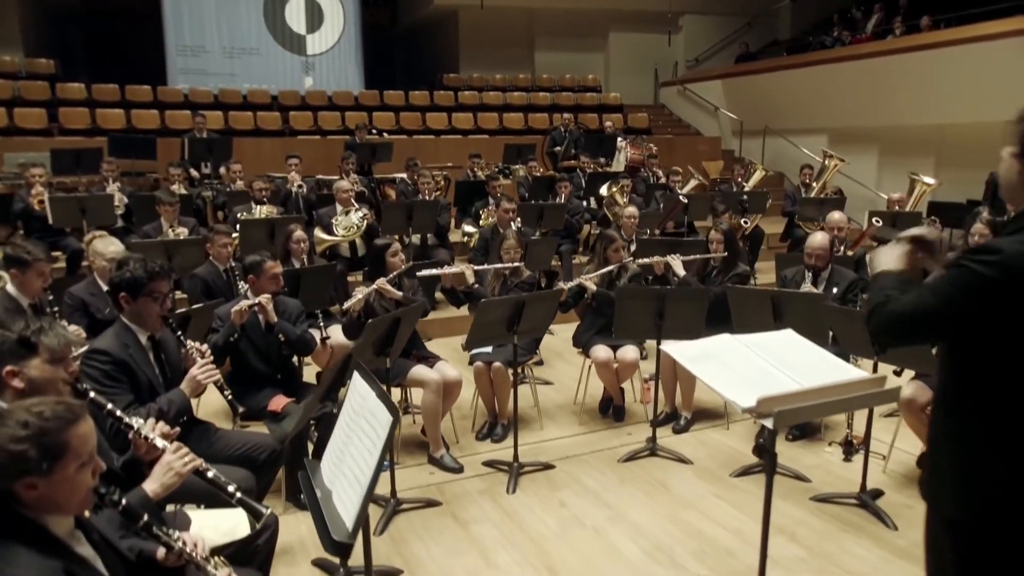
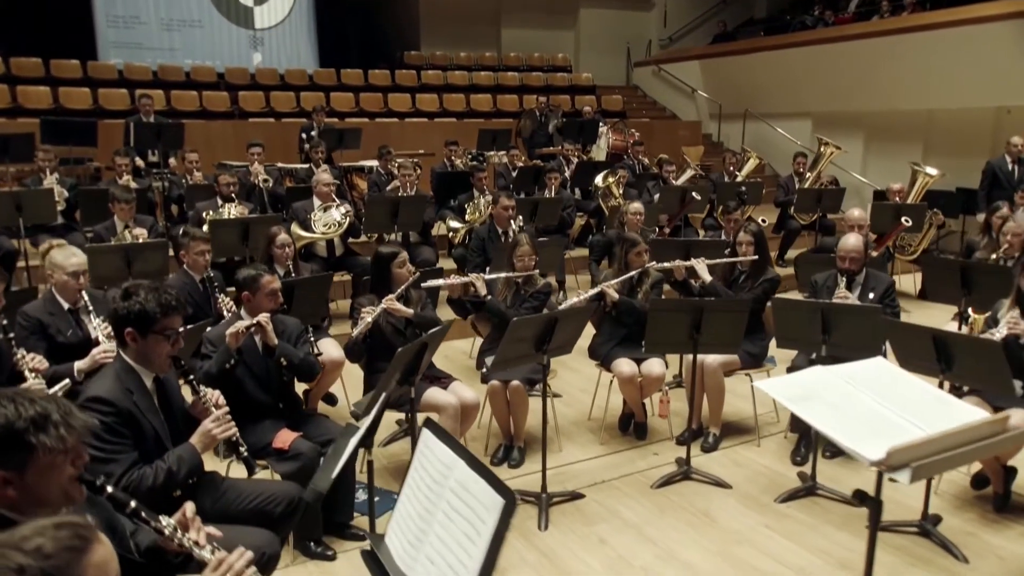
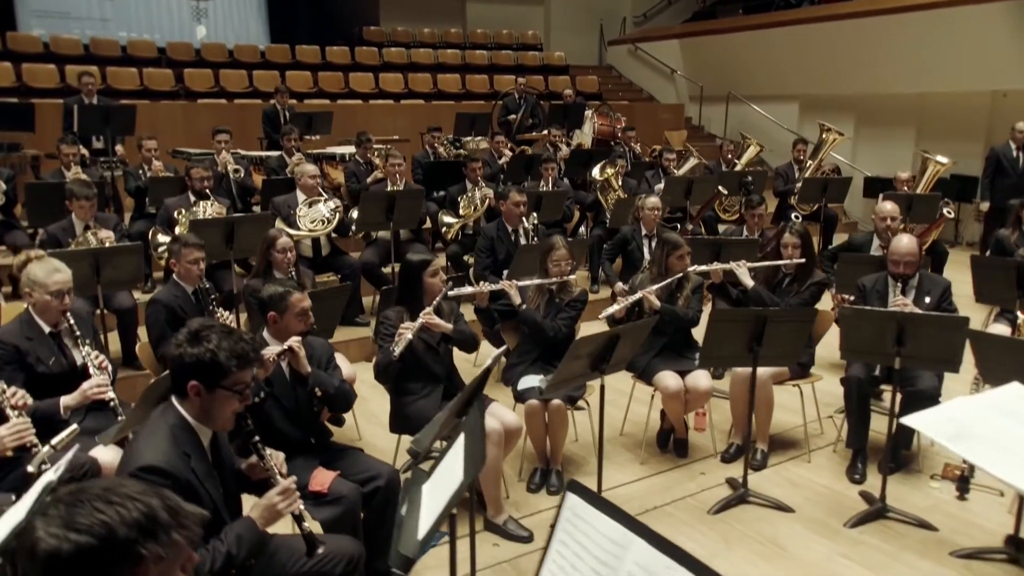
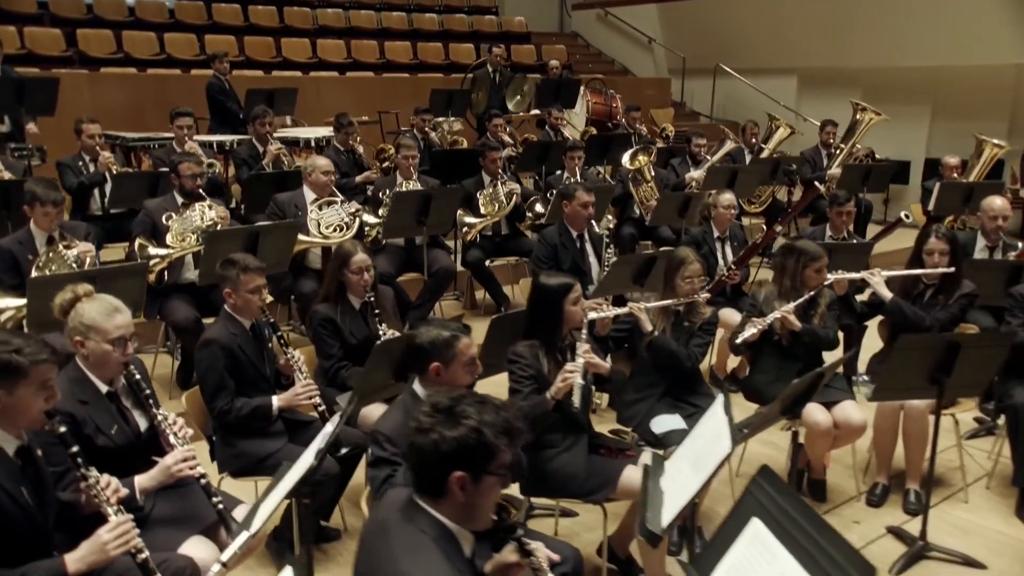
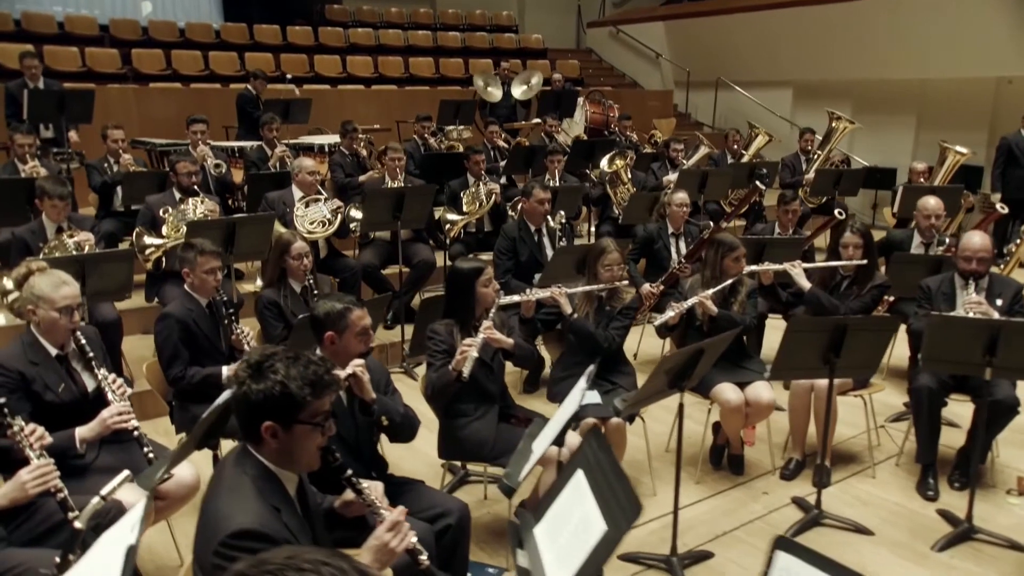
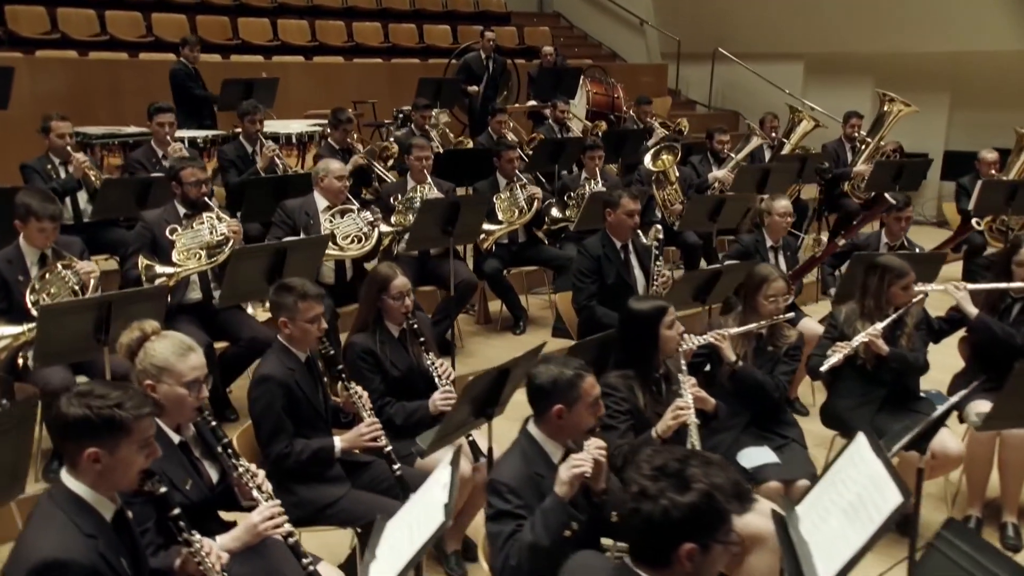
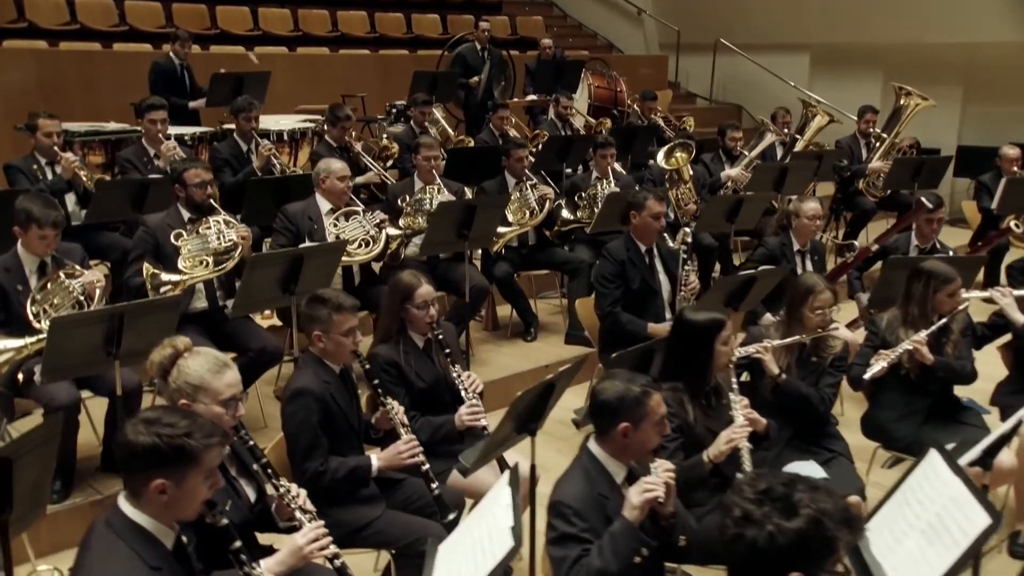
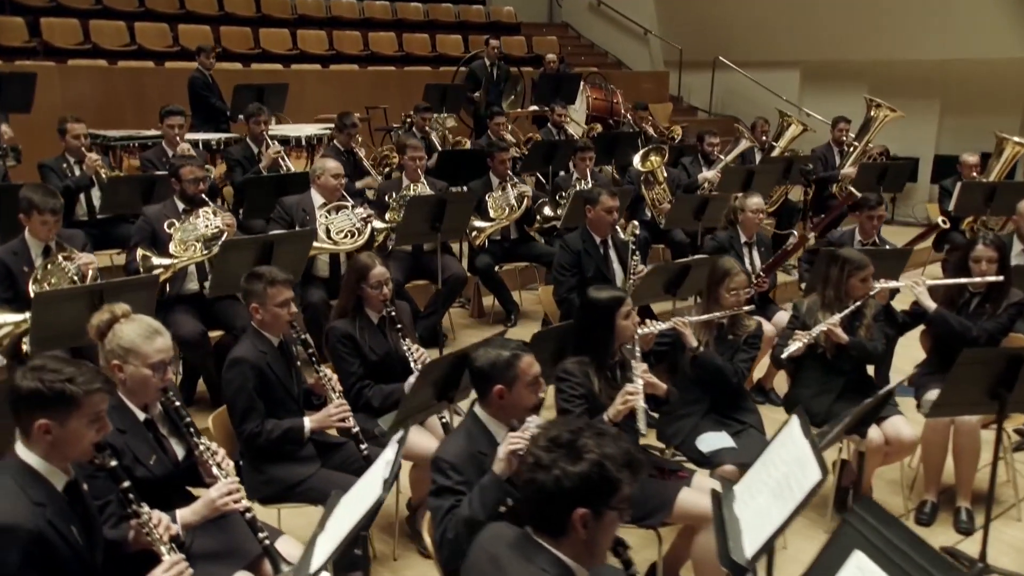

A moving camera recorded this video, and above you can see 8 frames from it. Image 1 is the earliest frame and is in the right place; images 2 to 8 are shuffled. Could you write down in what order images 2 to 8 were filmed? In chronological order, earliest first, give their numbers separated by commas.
2, 3, 5, 4, 8, 6, 7
